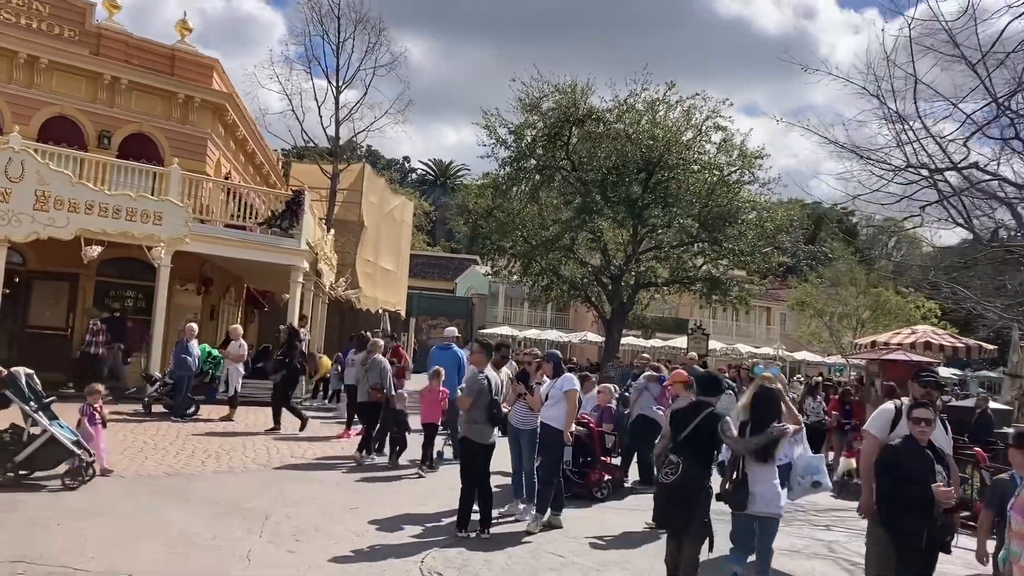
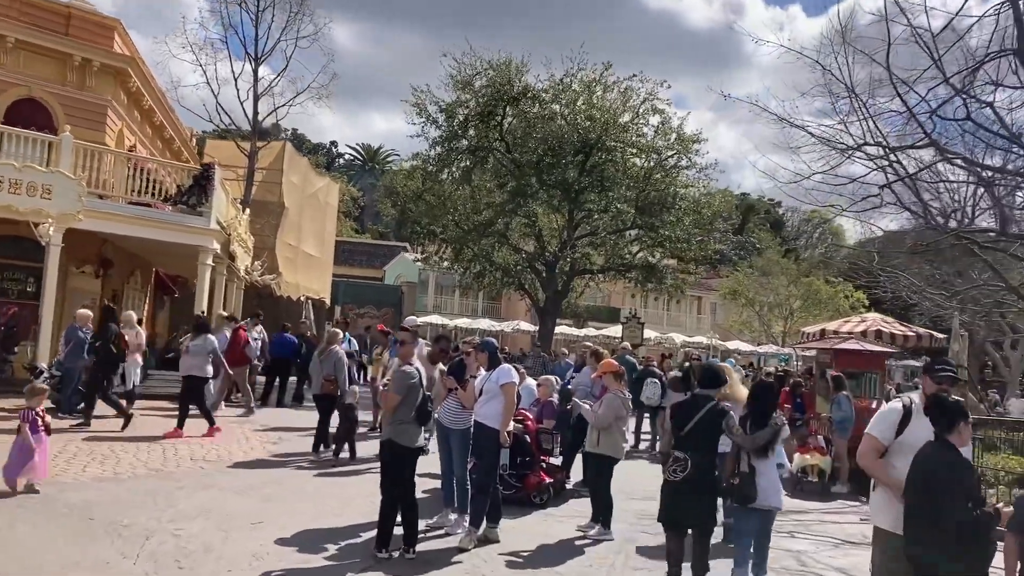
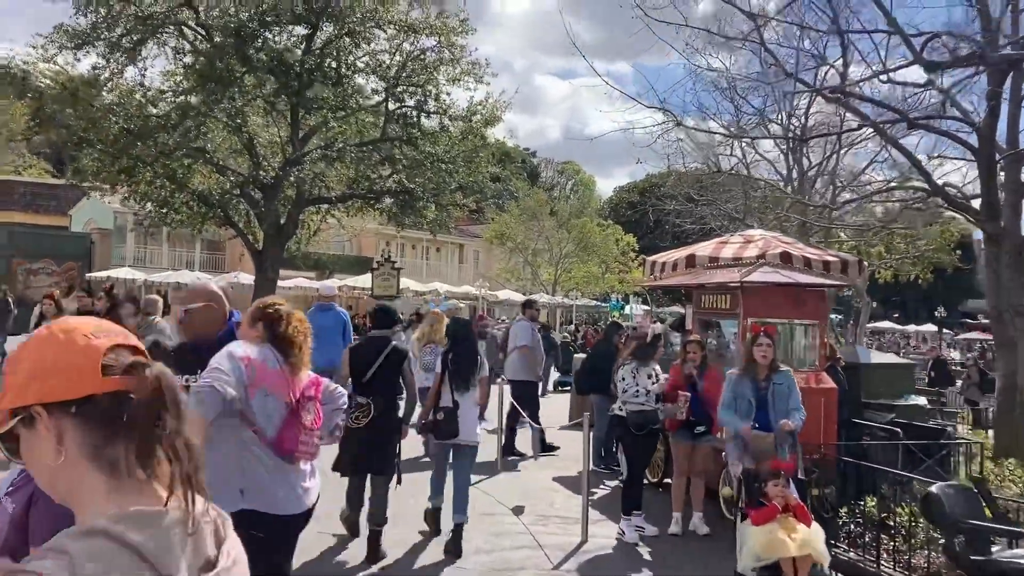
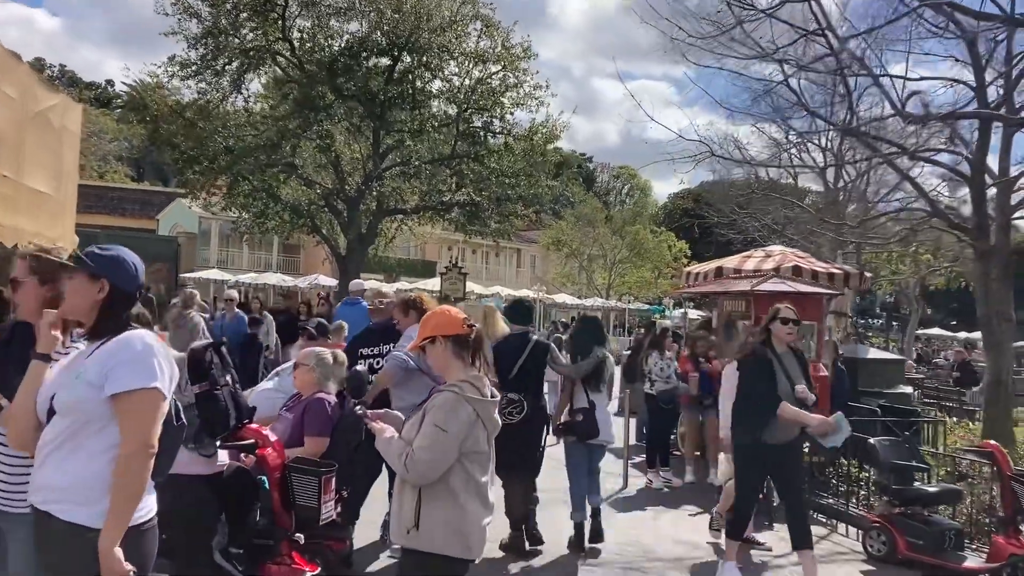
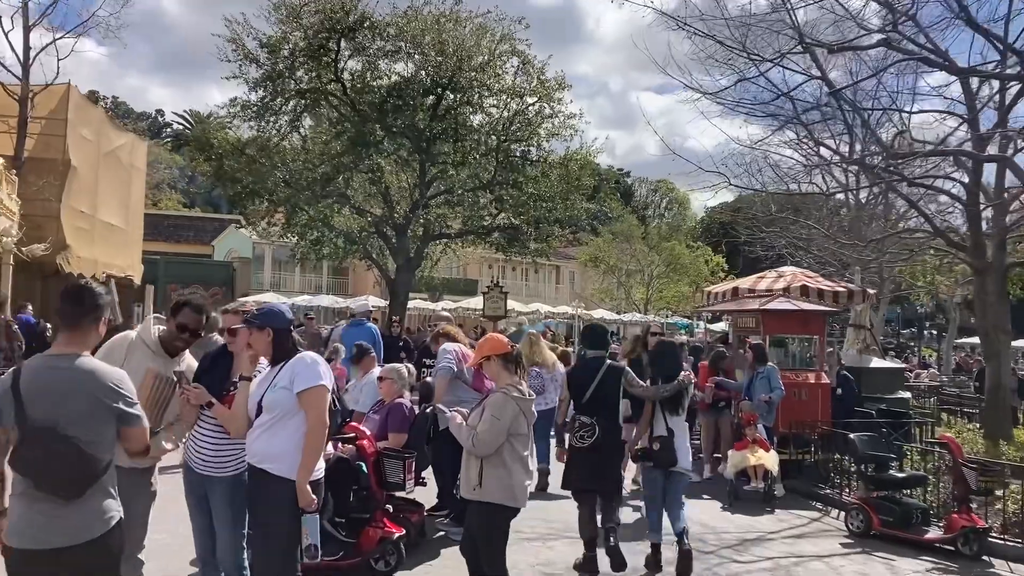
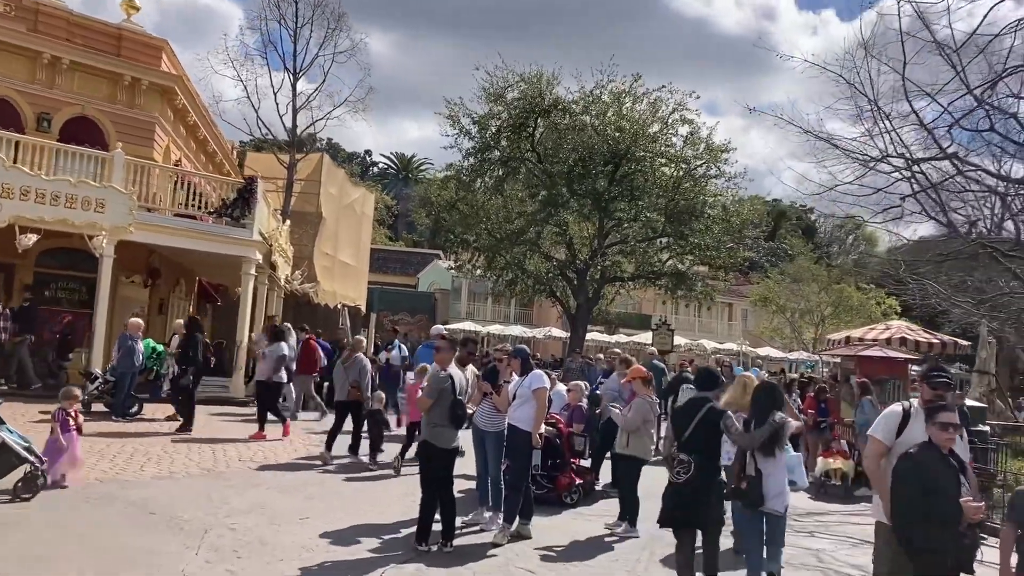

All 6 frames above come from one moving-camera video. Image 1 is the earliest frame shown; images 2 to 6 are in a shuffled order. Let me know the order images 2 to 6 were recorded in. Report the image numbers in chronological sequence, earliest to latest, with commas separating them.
6, 2, 5, 4, 3
